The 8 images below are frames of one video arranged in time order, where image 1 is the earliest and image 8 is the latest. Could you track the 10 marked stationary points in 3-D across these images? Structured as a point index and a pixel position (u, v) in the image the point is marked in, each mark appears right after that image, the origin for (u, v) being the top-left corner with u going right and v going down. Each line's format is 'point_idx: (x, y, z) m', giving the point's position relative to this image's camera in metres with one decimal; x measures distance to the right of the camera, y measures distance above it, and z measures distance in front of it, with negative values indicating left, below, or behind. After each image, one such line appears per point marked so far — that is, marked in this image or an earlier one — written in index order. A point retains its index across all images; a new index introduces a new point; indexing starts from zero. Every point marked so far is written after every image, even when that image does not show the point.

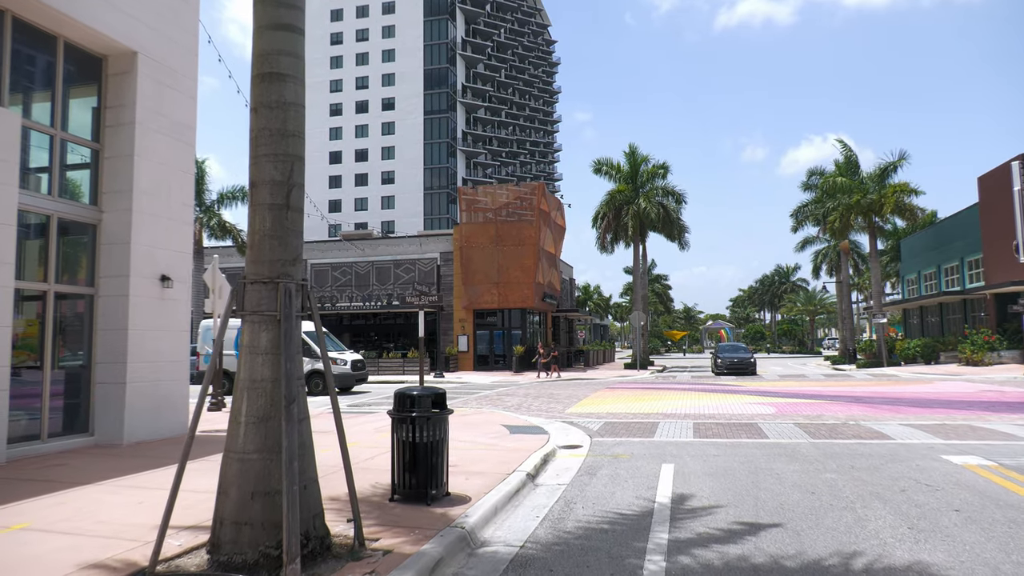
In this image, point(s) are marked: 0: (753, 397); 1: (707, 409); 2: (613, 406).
0: (+6.5, -2.9, +18.7) m
1: (+4.3, -2.7, +15.5) m
2: (+2.4, -2.8, +16.7) m
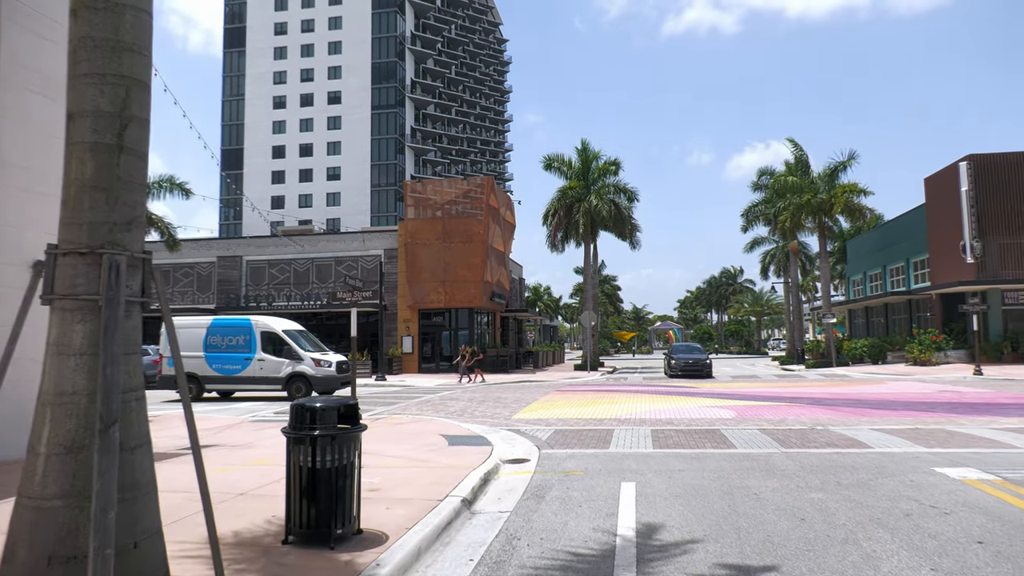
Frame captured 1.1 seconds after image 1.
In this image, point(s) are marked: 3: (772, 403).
0: (+5.1, -2.9, +17.8) m
1: (+3.1, -2.6, +14.4) m
2: (+1.2, -2.7, +15.5) m
3: (+6.1, -2.7, +16.2) m
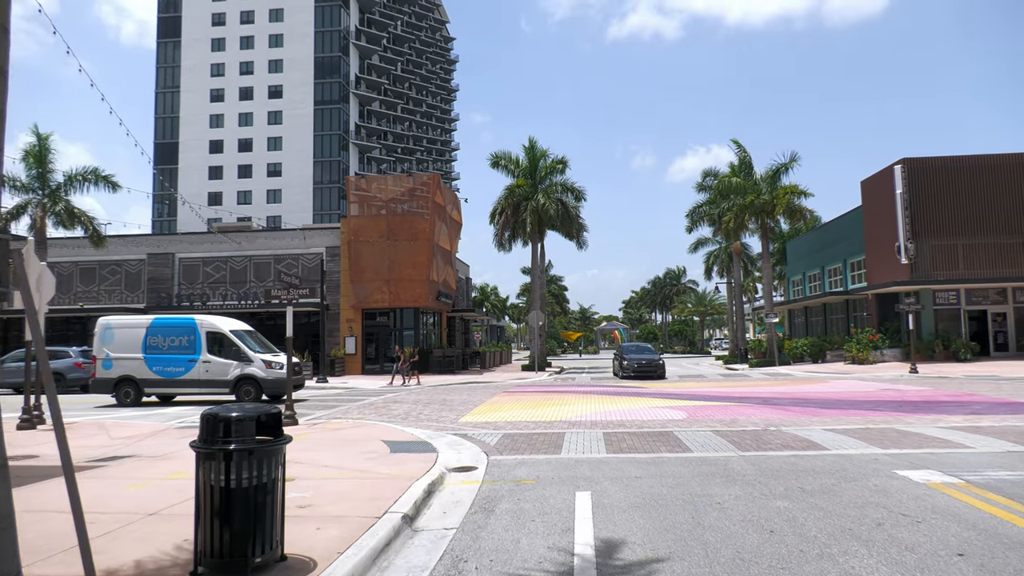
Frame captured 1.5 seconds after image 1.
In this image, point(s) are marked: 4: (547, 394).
0: (+3.7, -2.8, +17.6) m
1: (+2.1, -2.6, +14.0) m
2: (0.0, -2.7, +15.0) m
3: (+4.9, -2.7, +16.1) m
4: (+1.0, -3.0, +19.8) m
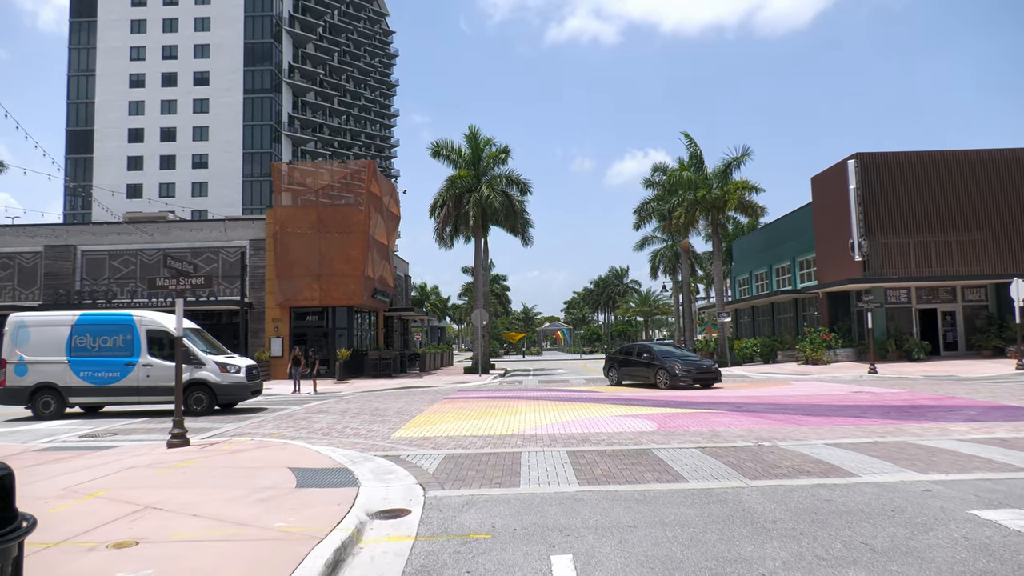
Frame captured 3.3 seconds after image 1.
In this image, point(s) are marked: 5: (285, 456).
0: (+2.5, -2.7, +15.7) m
1: (+1.1, -2.4, +12.0) m
2: (-1.0, -2.5, +12.8) m
3: (+3.7, -2.5, +14.3) m
4: (-0.4, -2.9, +17.7) m
5: (-3.1, -2.2, +9.2) m
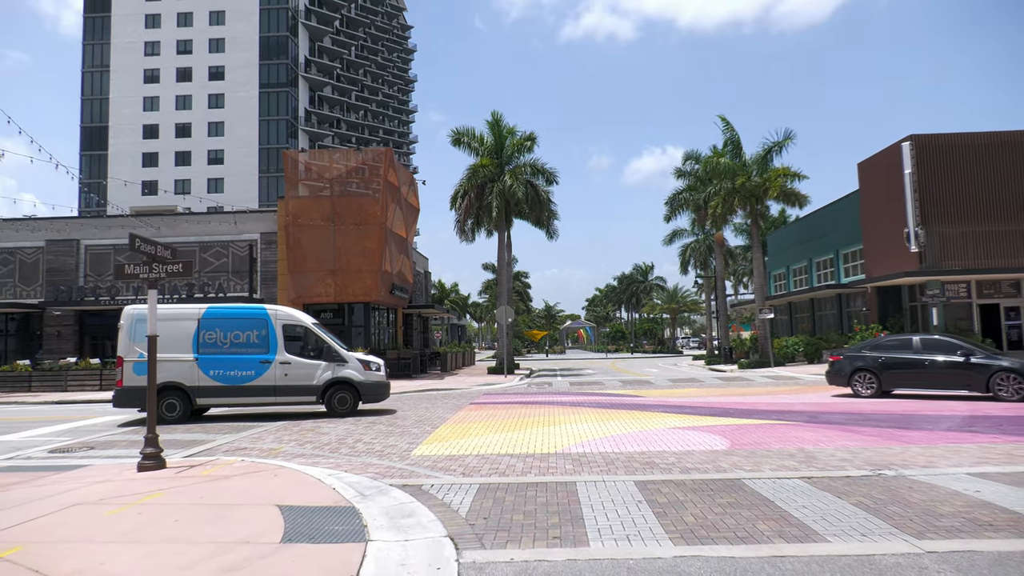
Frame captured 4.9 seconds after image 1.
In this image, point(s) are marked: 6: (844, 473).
0: (+3.2, -2.5, +13.6) m
1: (+1.7, -2.3, +10.0) m
2: (-0.4, -2.4, +10.8) m
3: (+4.4, -2.4, +12.2) m
4: (+0.3, -2.7, +15.7) m
5: (-2.5, -2.1, +7.3) m
6: (+3.6, -2.0, +7.7) m
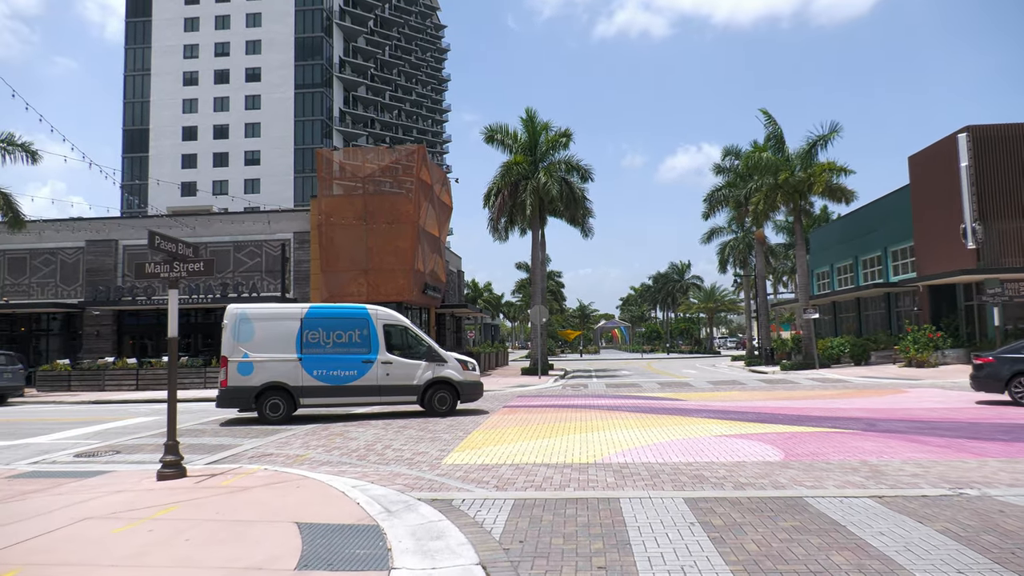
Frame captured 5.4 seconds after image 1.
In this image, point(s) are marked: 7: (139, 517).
0: (+3.8, -2.5, +12.9) m
1: (+2.2, -2.2, +9.3) m
2: (+0.1, -2.4, +10.3) m
3: (+5.0, -2.3, +11.4) m
4: (+1.1, -2.7, +15.1) m
5: (-2.1, -2.1, +6.9) m
6: (+4.0, -2.0, +6.9) m
7: (-3.3, -2.1, +6.3) m
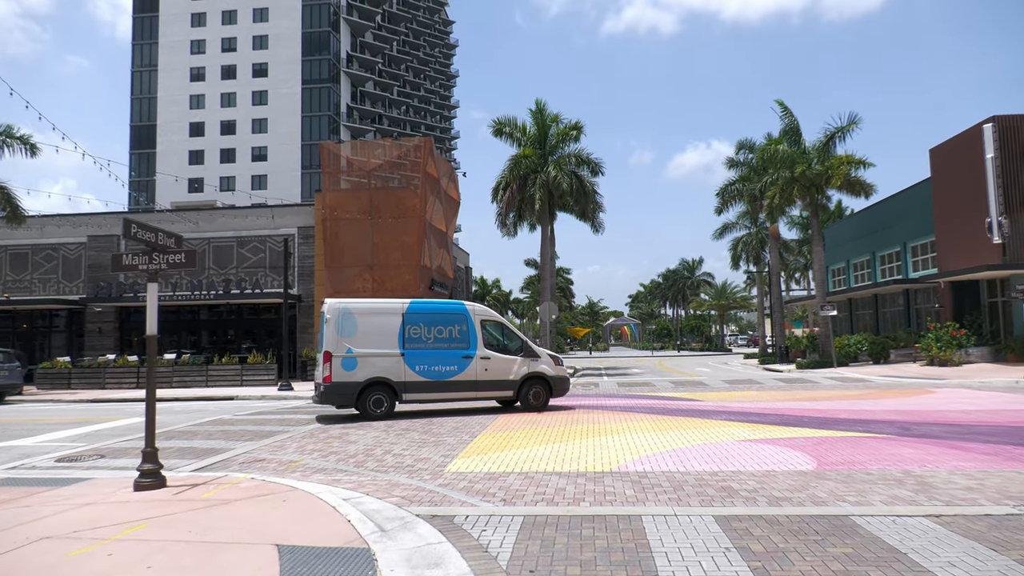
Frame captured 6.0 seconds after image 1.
0: (+4.0, -2.4, +12.1) m
1: (+2.3, -2.2, +8.6) m
2: (+0.3, -2.3, +9.5) m
3: (+5.1, -2.3, +10.6) m
4: (+1.3, -2.6, +14.4) m
5: (-2.1, -2.0, +6.2) m
6: (+4.0, -1.9, +6.1) m
7: (-3.3, -2.0, +5.6) m
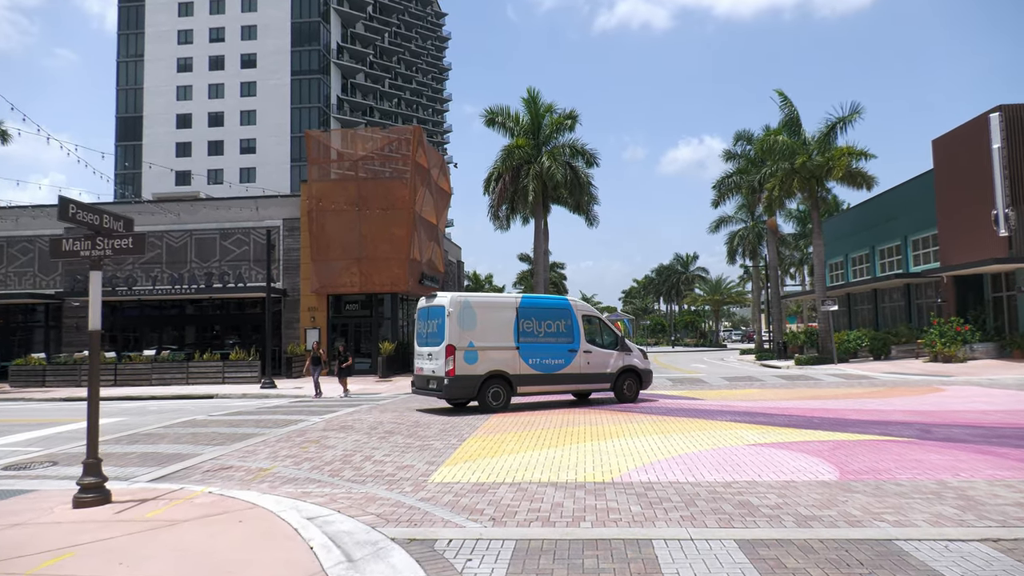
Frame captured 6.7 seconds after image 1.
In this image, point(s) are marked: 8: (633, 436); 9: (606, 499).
0: (+3.9, -2.3, +11.3) m
1: (+2.2, -2.1, +7.7) m
2: (+0.1, -2.2, +8.7) m
3: (+5.0, -2.1, +9.8) m
4: (+1.1, -2.4, +13.6) m
5: (-2.1, -1.9, +5.3) m
6: (+4.0, -1.8, +5.3) m
7: (-3.3, -1.9, +4.7) m
8: (+1.9, -2.3, +10.7) m
9: (+0.9, -2.1, +6.8) m
